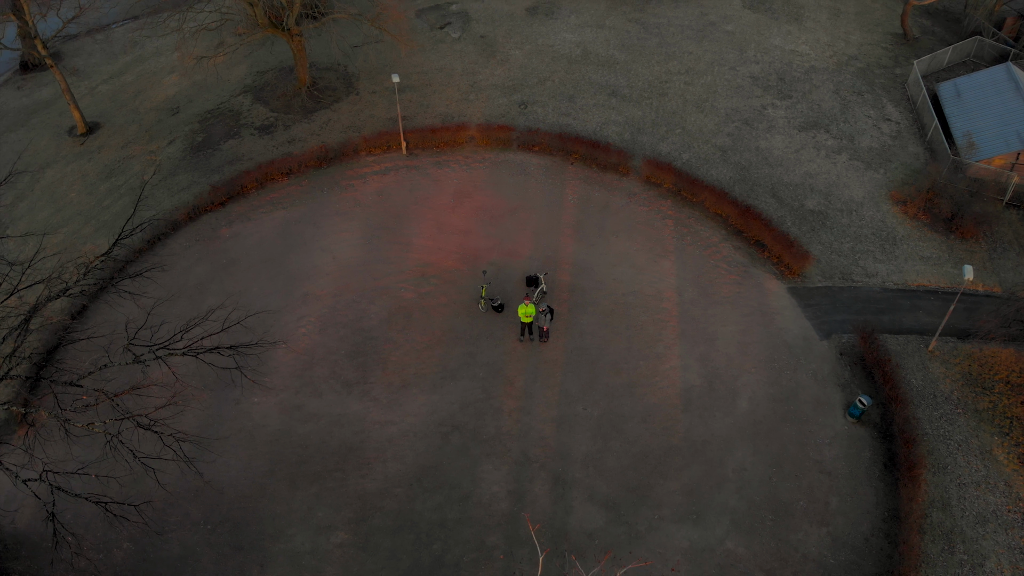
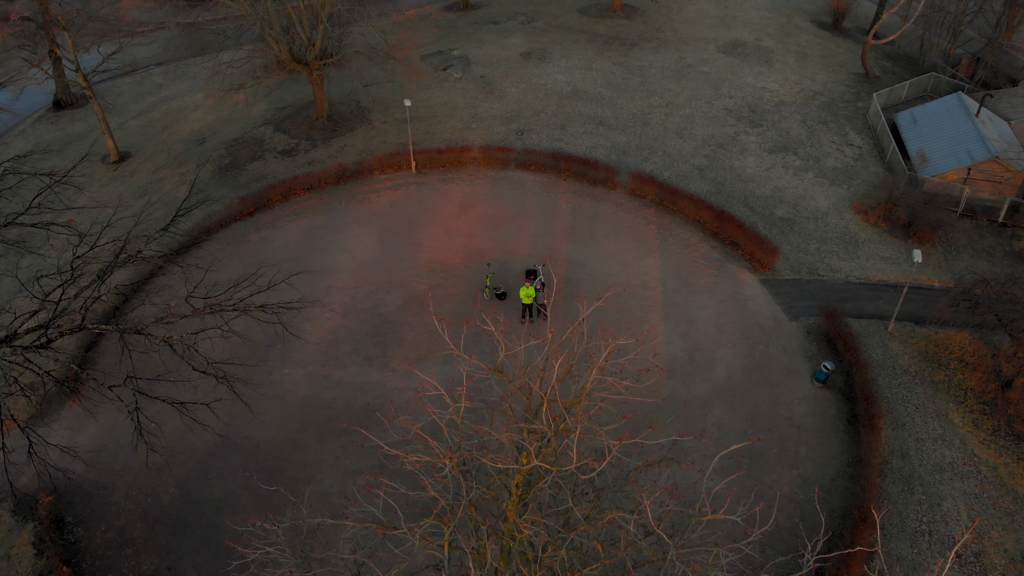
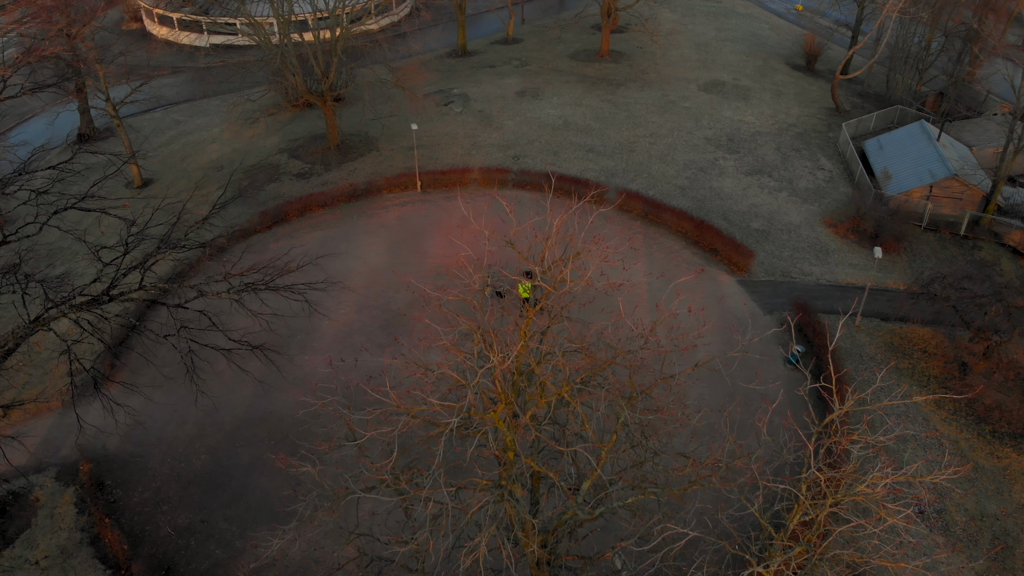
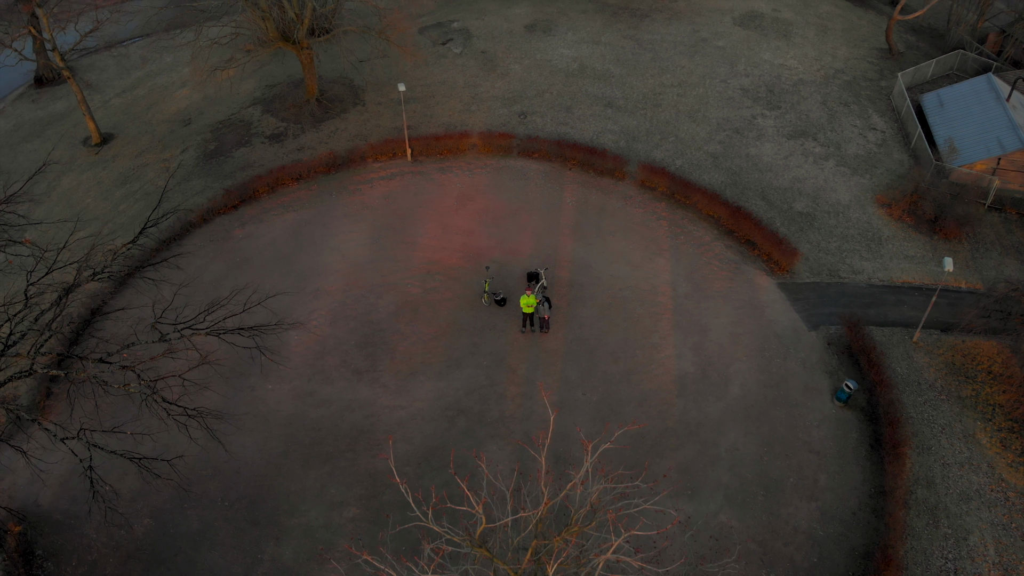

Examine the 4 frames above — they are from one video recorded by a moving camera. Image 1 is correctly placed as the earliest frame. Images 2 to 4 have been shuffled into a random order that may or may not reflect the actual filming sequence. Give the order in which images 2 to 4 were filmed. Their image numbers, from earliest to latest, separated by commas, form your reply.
4, 2, 3
